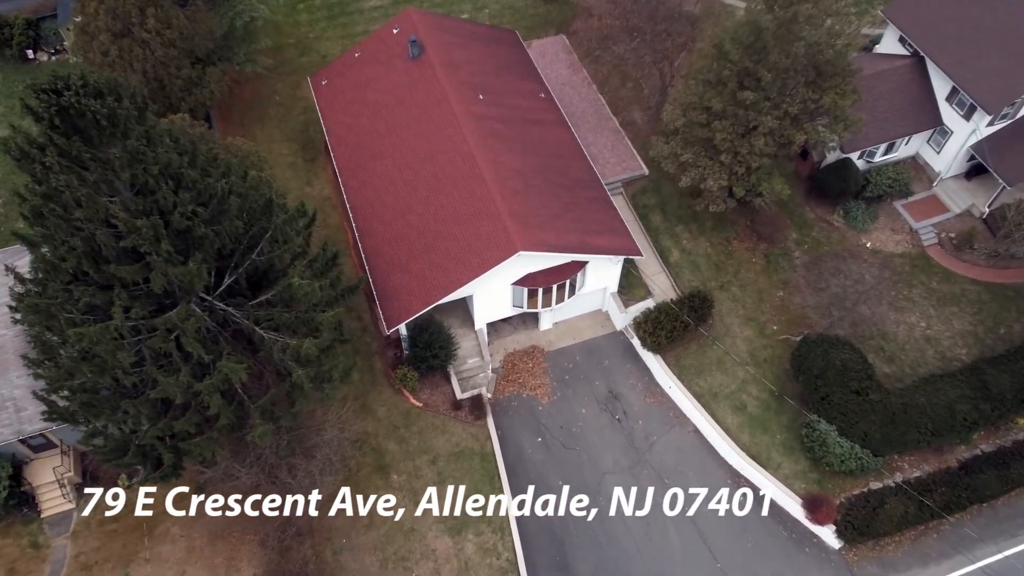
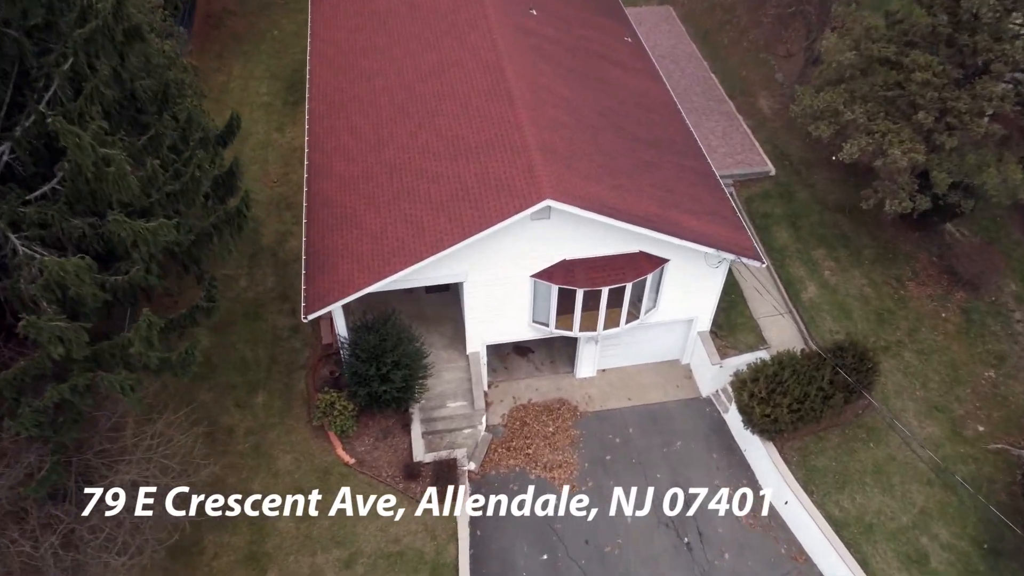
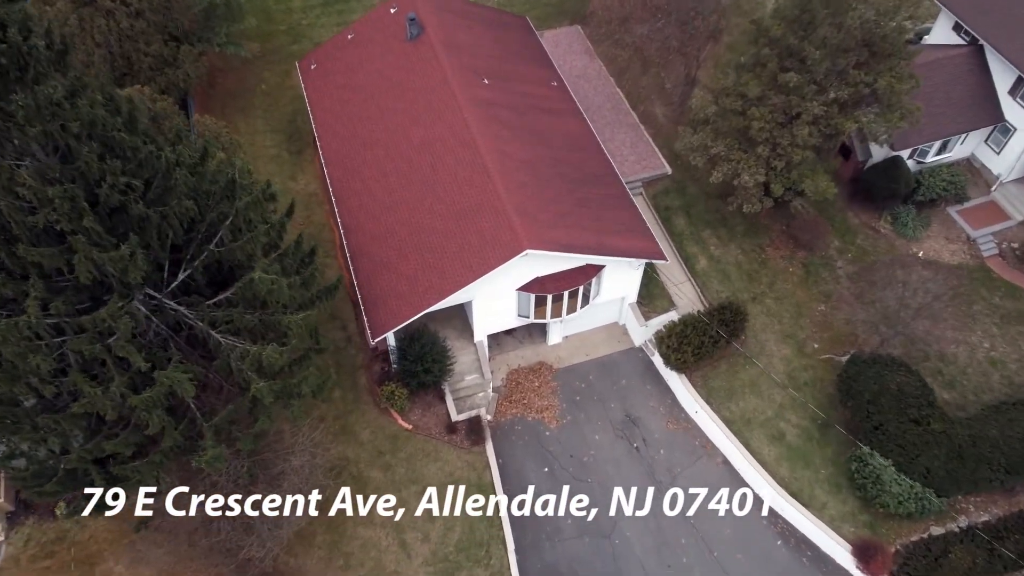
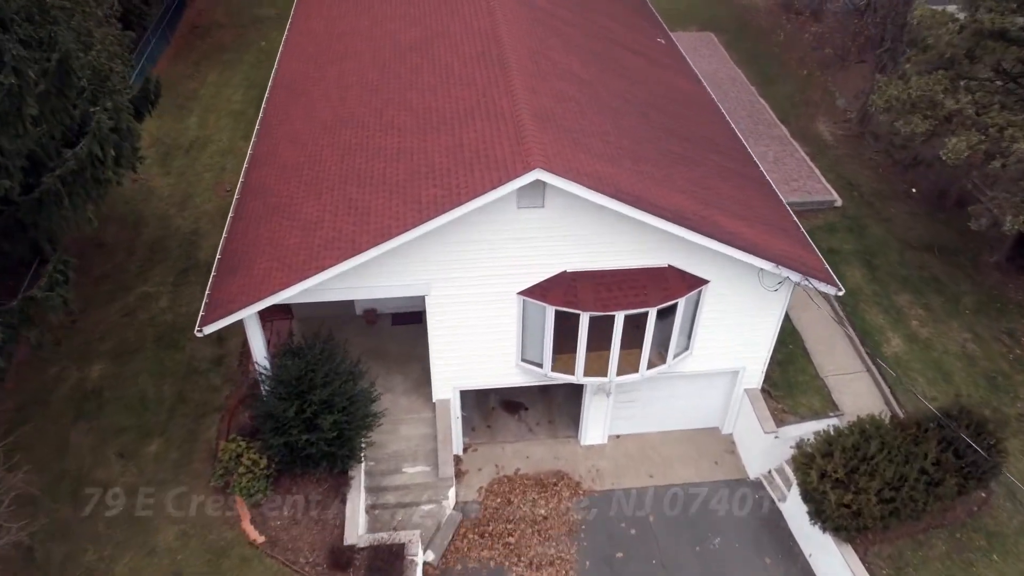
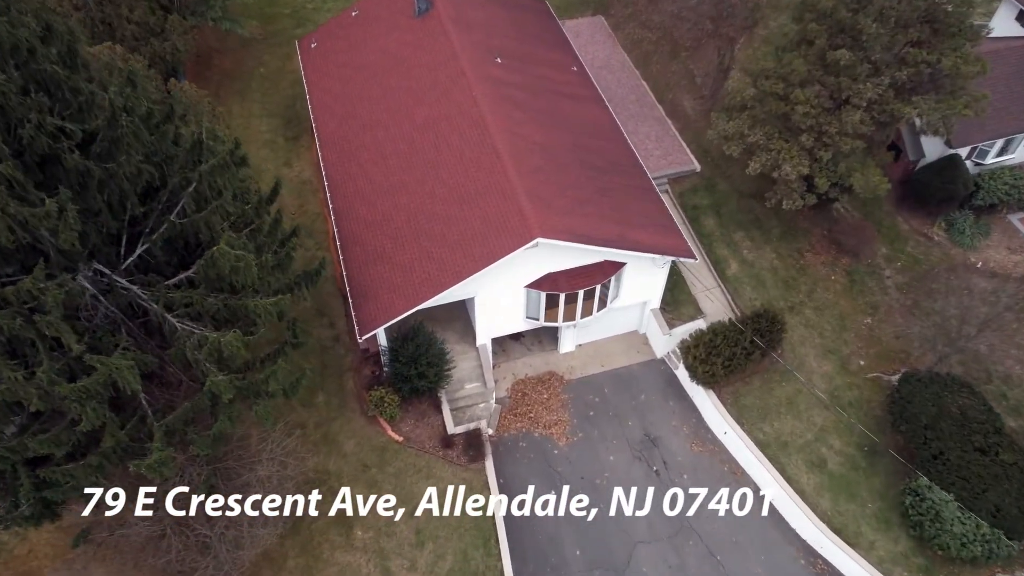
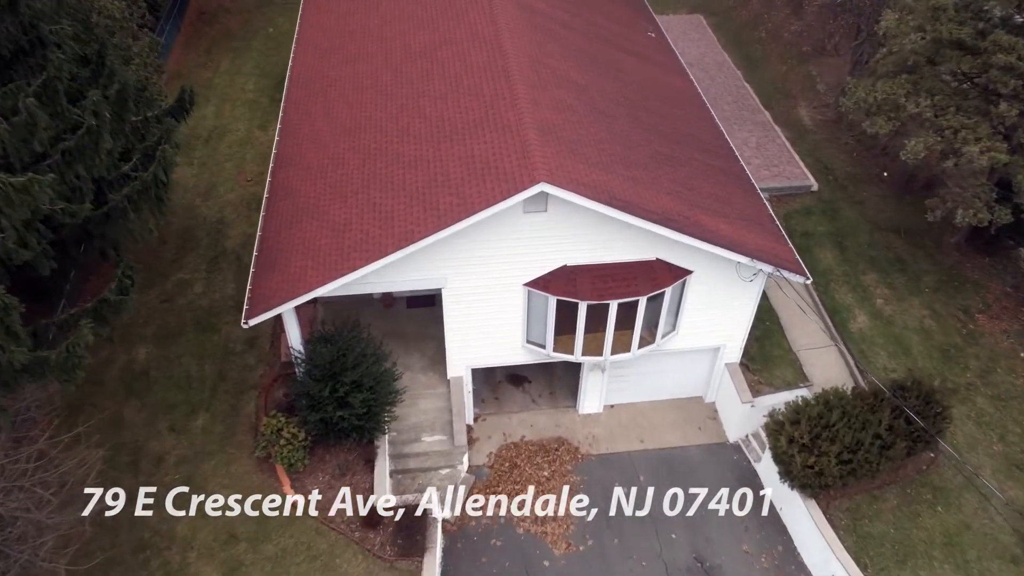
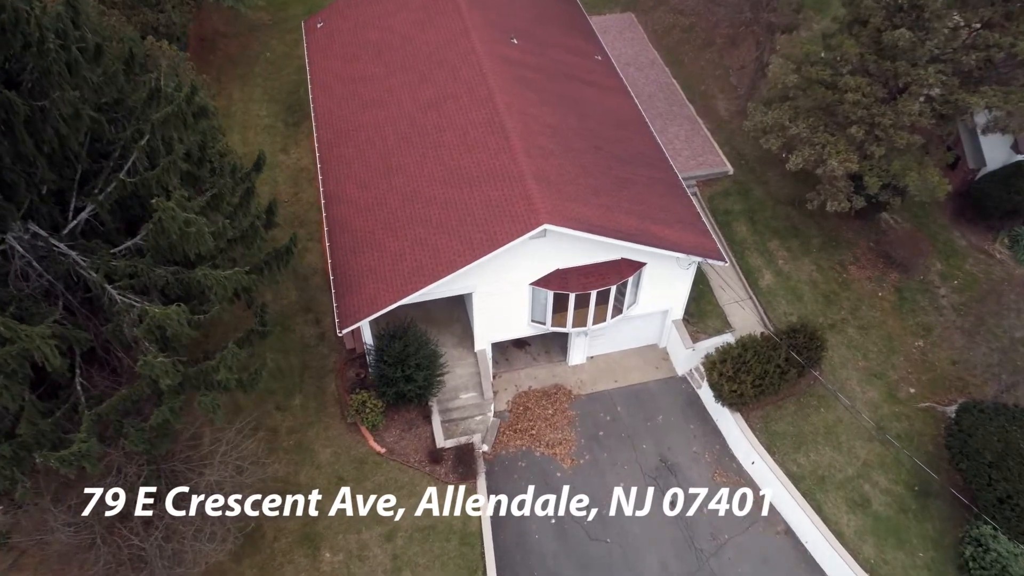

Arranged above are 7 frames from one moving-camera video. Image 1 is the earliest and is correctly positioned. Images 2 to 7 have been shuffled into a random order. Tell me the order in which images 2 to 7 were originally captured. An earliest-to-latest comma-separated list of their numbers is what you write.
3, 5, 7, 2, 6, 4
